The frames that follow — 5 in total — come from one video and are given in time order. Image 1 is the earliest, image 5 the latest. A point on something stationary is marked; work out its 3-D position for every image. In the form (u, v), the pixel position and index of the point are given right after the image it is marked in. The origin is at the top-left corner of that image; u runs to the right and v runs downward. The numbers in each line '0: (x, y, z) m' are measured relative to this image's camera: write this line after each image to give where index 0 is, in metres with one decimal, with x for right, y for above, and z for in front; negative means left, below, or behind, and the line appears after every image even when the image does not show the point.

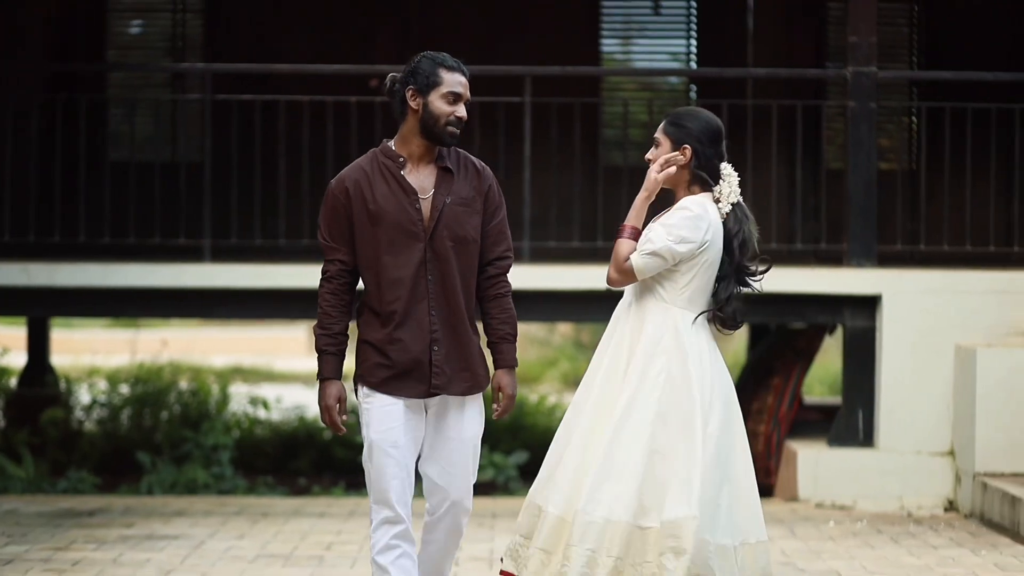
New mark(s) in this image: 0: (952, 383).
0: (+2.8, -0.6, +8.5) m
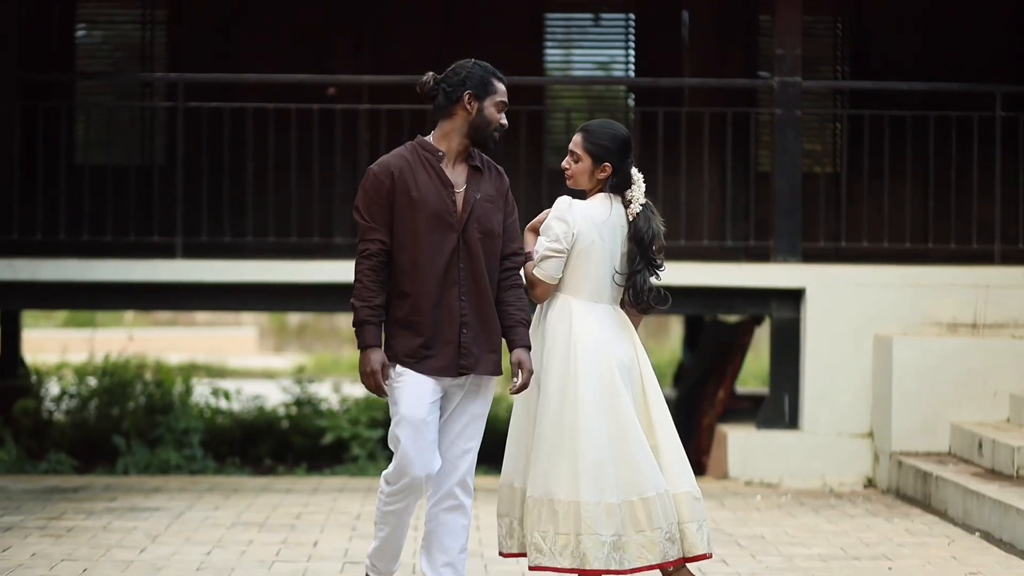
0: (+2.5, -0.6, +9.2) m
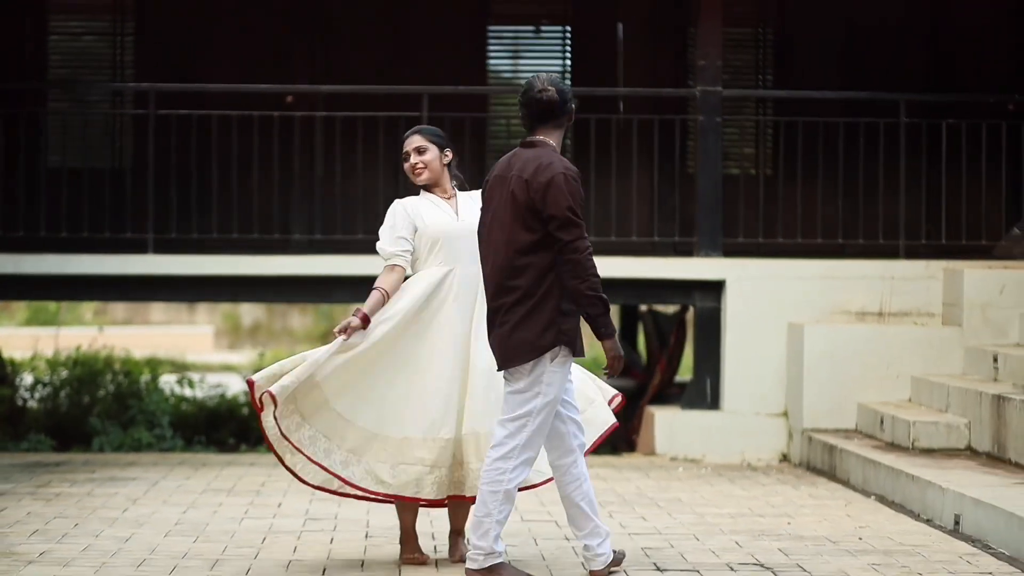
0: (+2.1, -0.5, +10.1) m
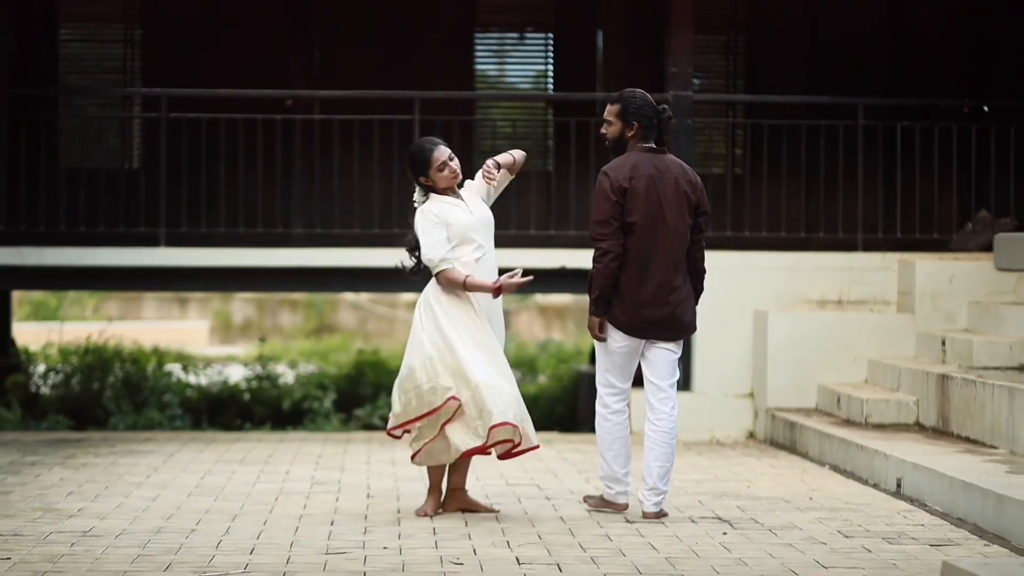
0: (+1.9, -0.4, +10.8) m
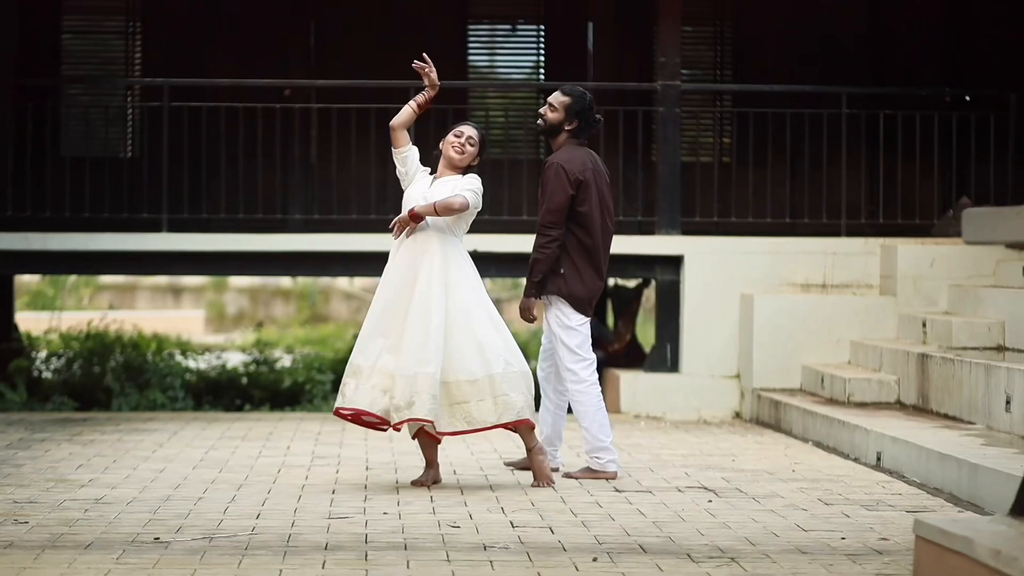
0: (+1.9, -0.3, +11.1) m
